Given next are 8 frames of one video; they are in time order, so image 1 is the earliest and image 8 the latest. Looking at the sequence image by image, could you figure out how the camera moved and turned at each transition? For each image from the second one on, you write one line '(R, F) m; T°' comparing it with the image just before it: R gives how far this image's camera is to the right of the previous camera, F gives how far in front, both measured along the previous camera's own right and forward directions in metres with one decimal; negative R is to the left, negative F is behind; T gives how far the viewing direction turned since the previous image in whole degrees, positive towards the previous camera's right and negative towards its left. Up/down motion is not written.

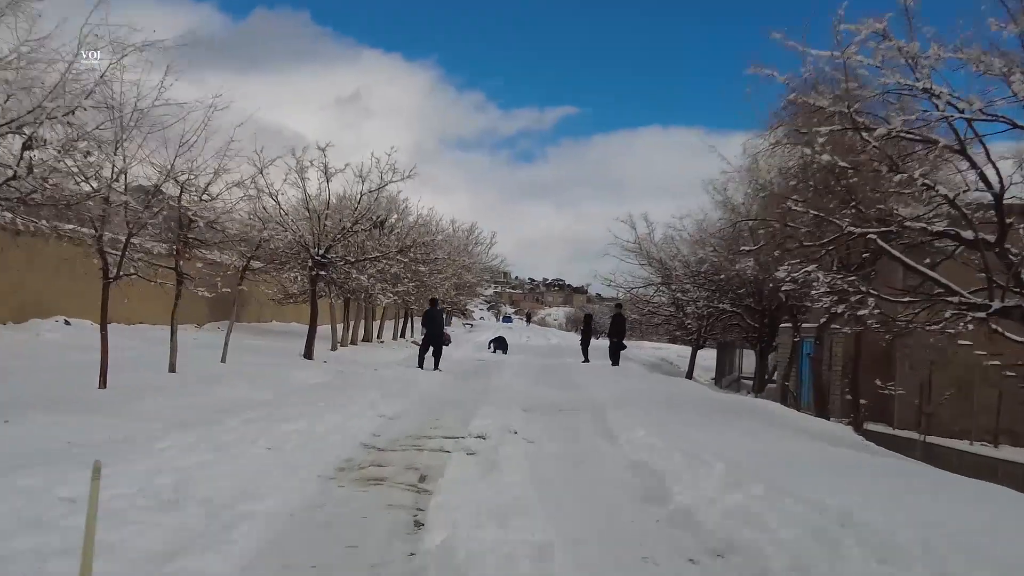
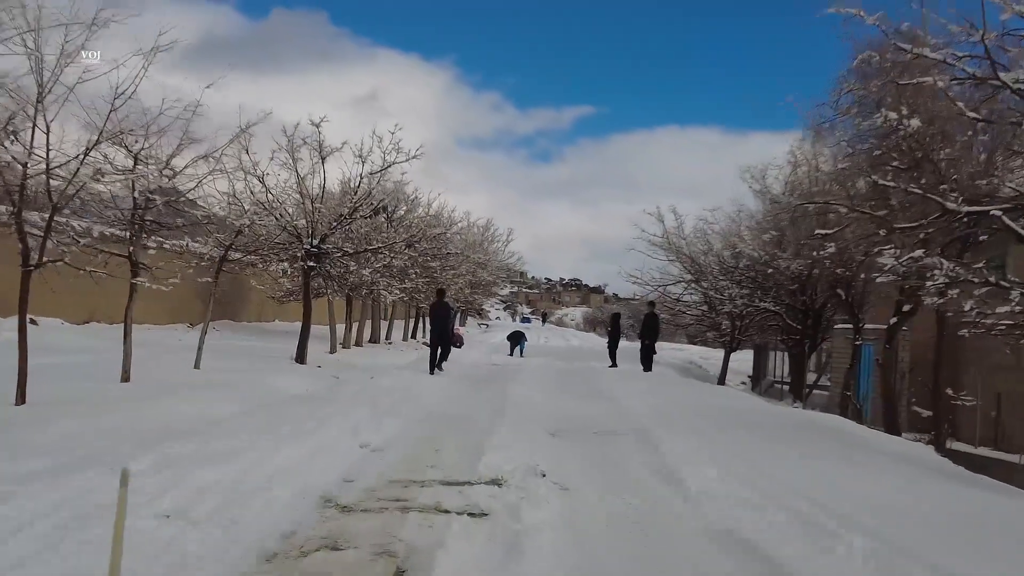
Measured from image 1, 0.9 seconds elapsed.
(-0.1, +2.2) m; -1°
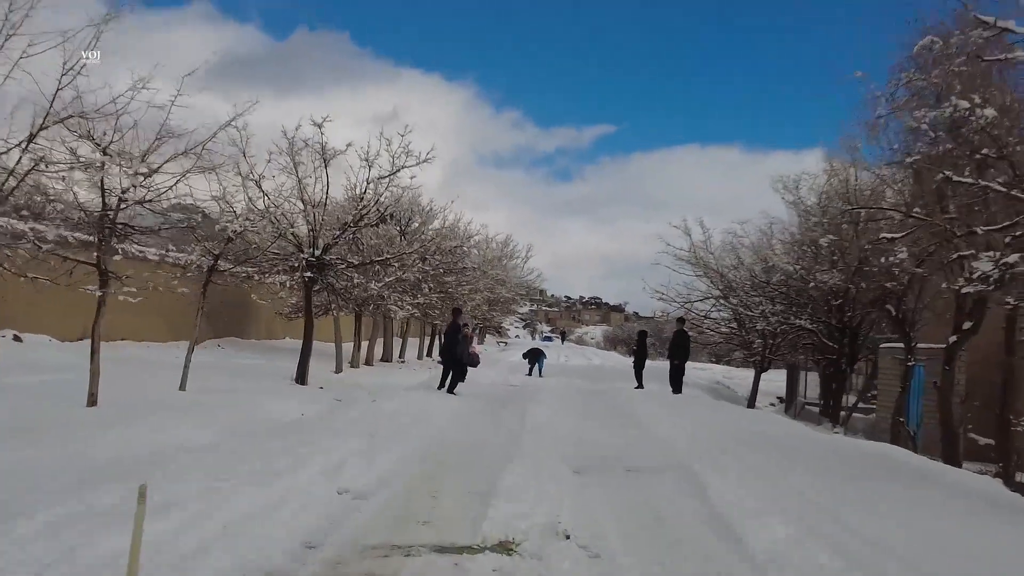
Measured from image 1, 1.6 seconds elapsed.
(0.0, +1.3) m; -1°
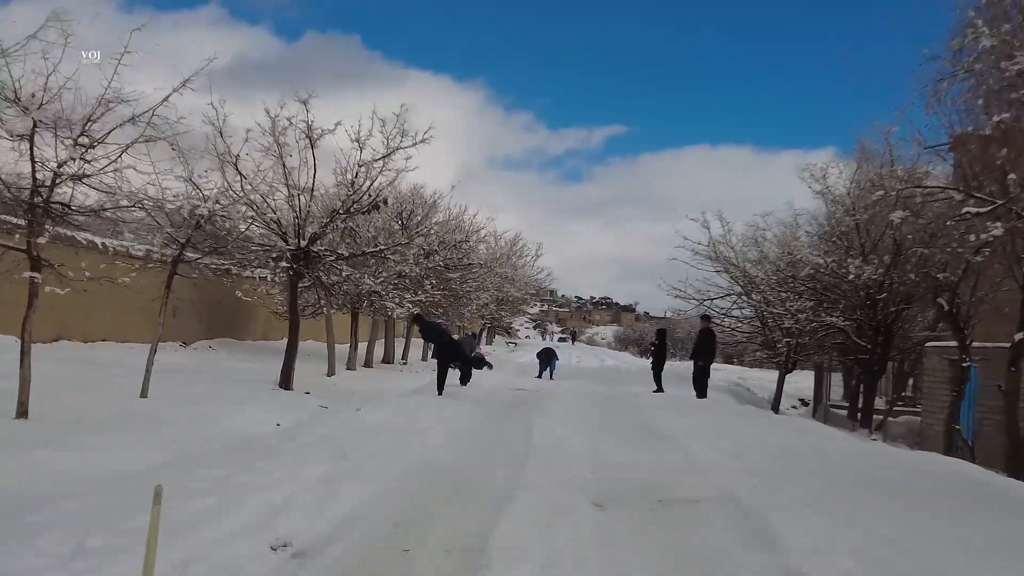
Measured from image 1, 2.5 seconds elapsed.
(+0.1, +1.5) m; -1°
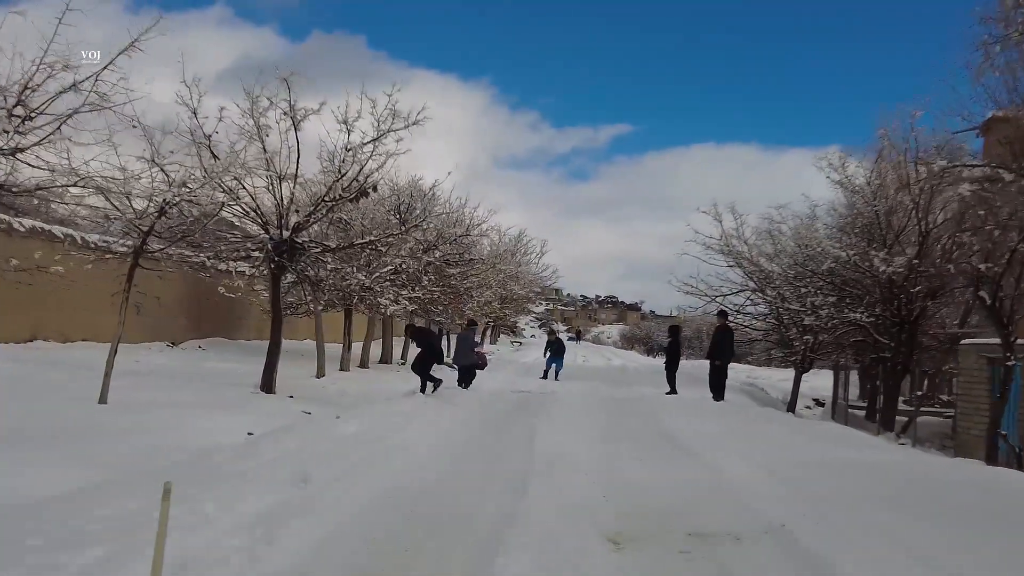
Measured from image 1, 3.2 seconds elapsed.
(+0.1, +1.1) m; 0°
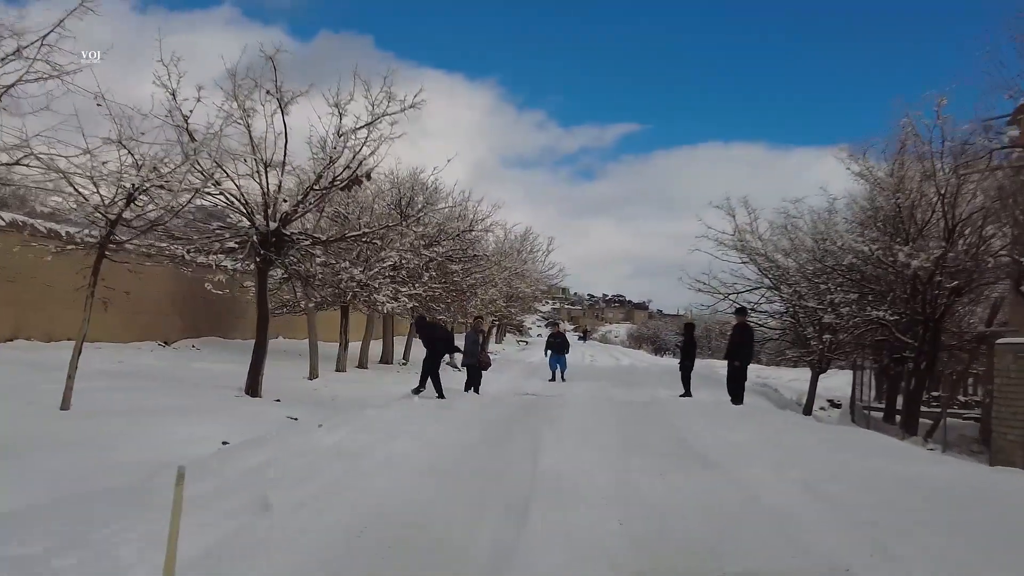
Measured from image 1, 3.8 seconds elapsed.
(0.0, +0.9) m; -1°
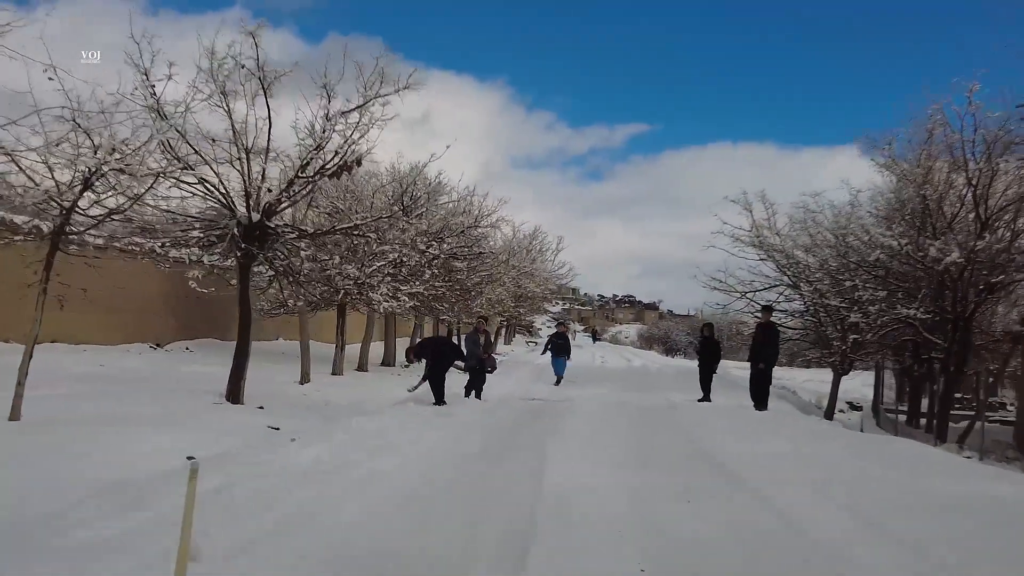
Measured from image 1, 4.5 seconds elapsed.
(+0.1, +1.0) m; -1°
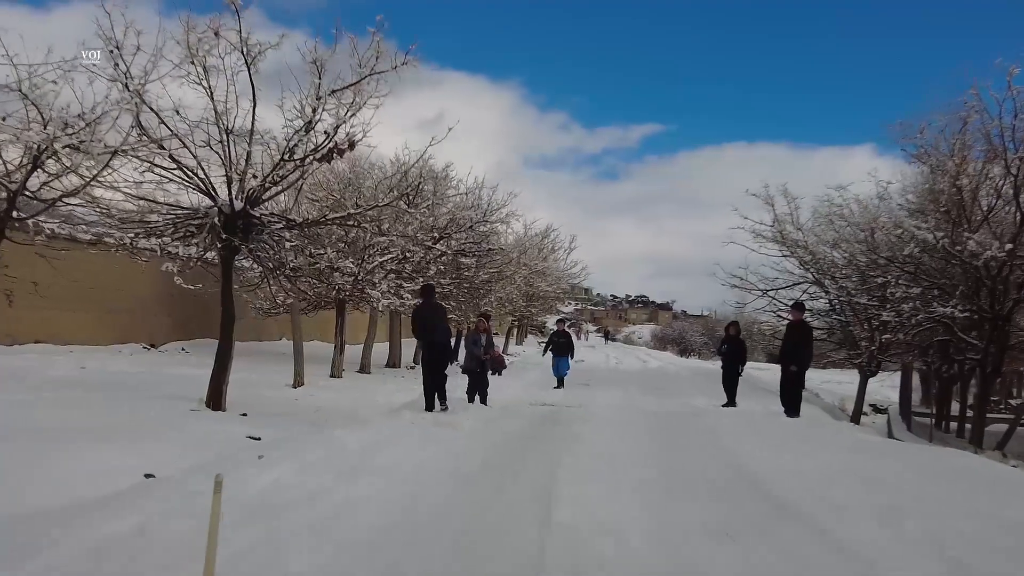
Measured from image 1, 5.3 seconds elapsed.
(+0.1, +1.0) m; -1°
